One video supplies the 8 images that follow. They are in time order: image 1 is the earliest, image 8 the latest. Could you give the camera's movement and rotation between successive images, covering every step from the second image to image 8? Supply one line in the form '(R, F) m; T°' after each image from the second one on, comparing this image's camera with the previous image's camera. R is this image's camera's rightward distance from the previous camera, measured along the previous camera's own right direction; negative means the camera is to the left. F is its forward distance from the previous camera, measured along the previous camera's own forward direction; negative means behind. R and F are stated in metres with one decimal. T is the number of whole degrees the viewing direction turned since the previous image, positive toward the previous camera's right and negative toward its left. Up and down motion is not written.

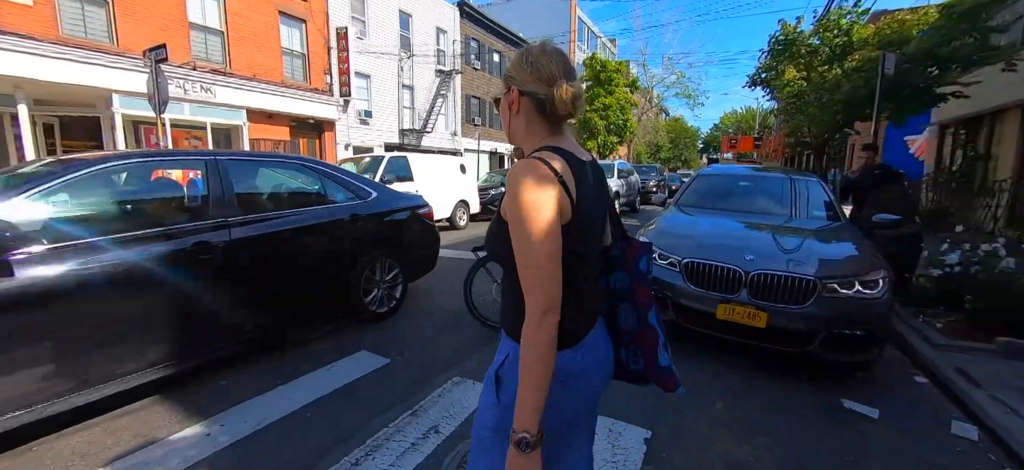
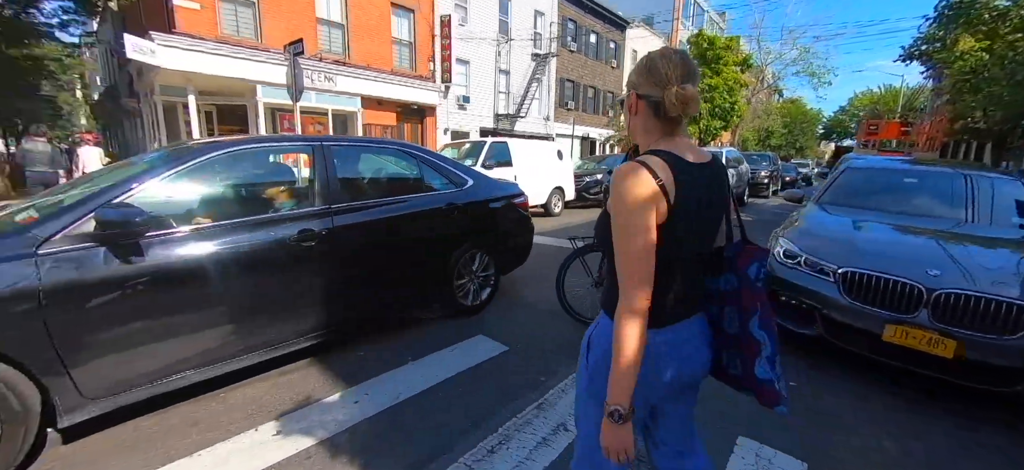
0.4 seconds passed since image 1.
(-0.3, 0.0) m; -11°
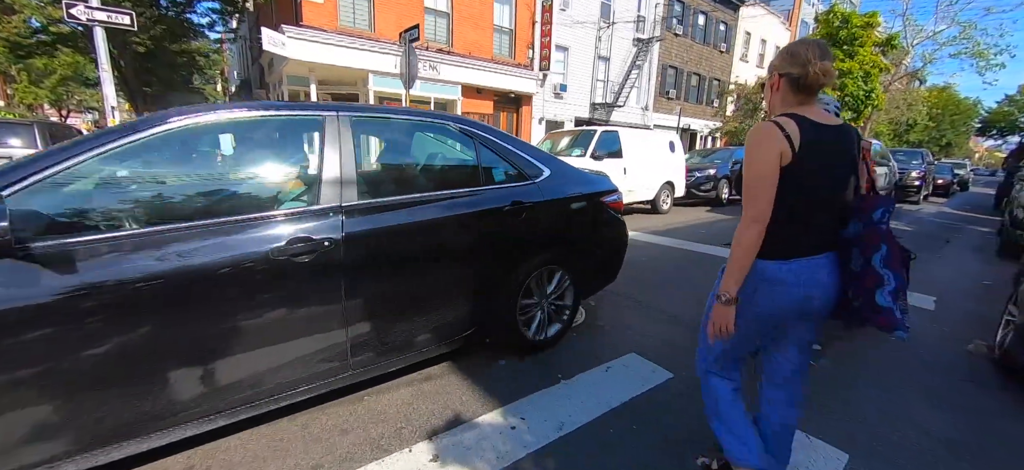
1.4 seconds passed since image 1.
(-0.5, +0.4) m; -10°
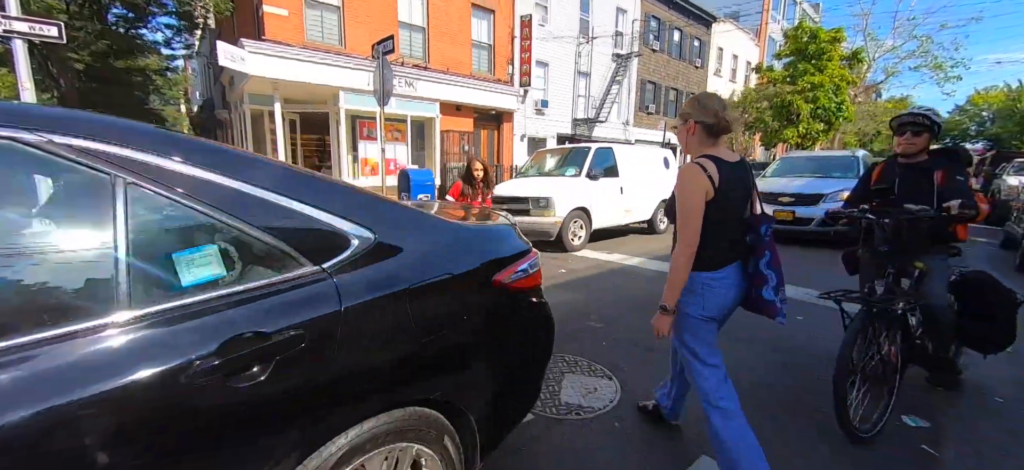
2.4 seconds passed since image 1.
(-0.2, +0.7) m; +3°
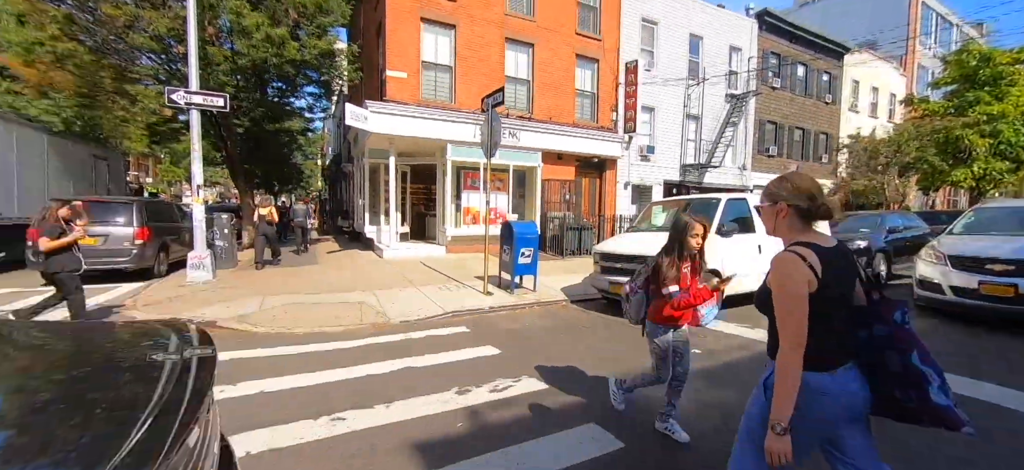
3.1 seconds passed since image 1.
(-0.3, +0.6) m; -13°
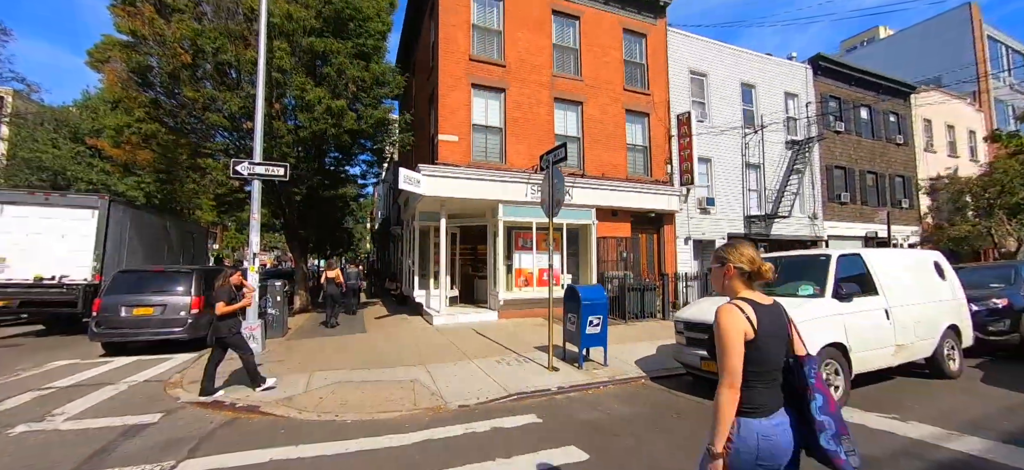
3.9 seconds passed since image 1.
(-0.4, +0.6) m; -6°
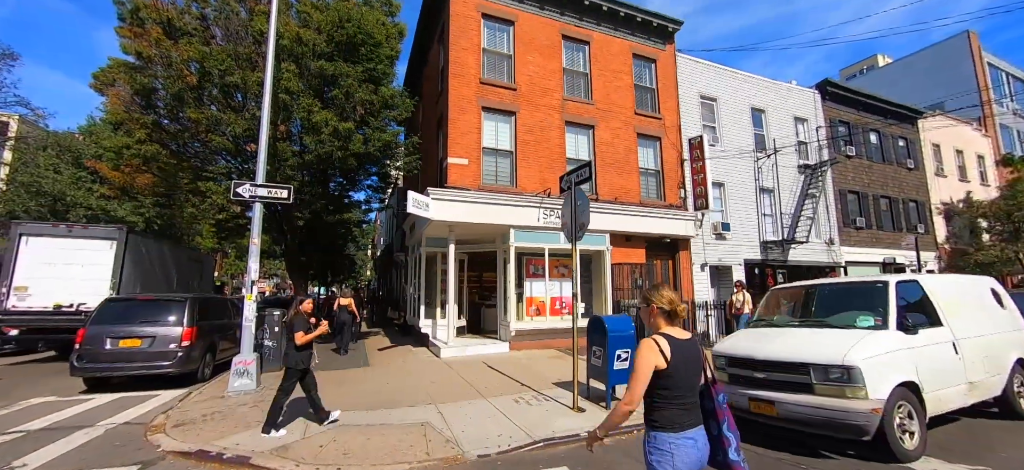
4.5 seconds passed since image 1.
(-0.3, +0.5) m; 0°
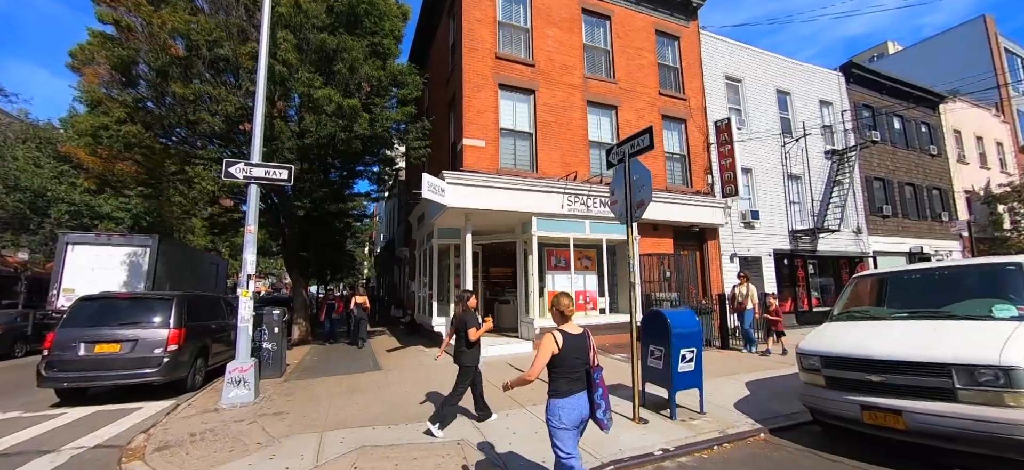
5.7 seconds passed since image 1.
(-0.6, +0.9) m; +1°
